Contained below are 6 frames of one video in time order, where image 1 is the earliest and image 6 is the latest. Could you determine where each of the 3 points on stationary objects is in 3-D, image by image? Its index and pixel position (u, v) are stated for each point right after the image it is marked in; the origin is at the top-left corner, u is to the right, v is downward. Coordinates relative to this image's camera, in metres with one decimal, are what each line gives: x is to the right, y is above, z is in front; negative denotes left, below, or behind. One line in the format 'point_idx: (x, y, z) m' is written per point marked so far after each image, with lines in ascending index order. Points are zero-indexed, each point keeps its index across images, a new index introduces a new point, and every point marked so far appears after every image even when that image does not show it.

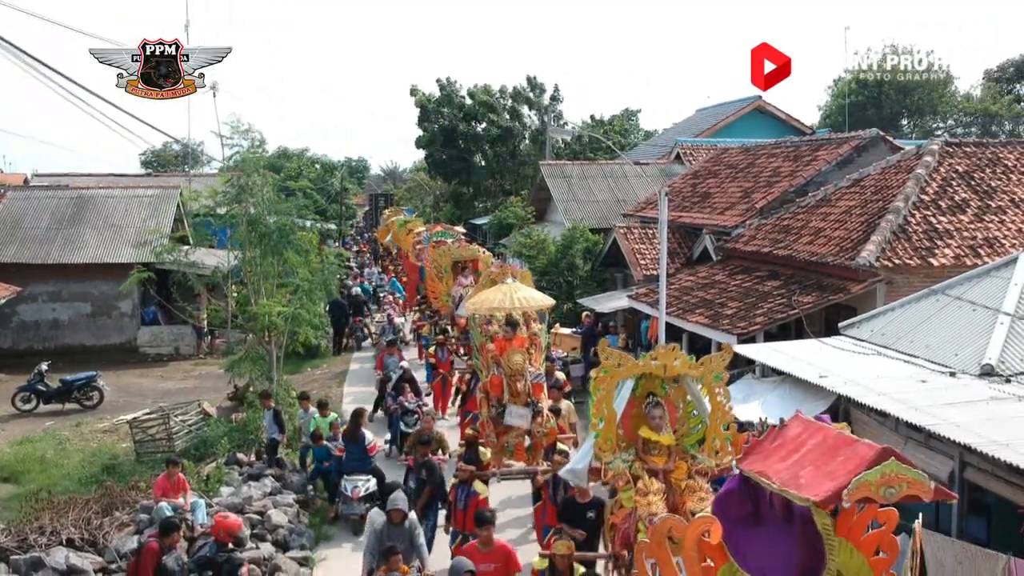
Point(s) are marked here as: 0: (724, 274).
0: (+3.3, +0.2, +13.9) m
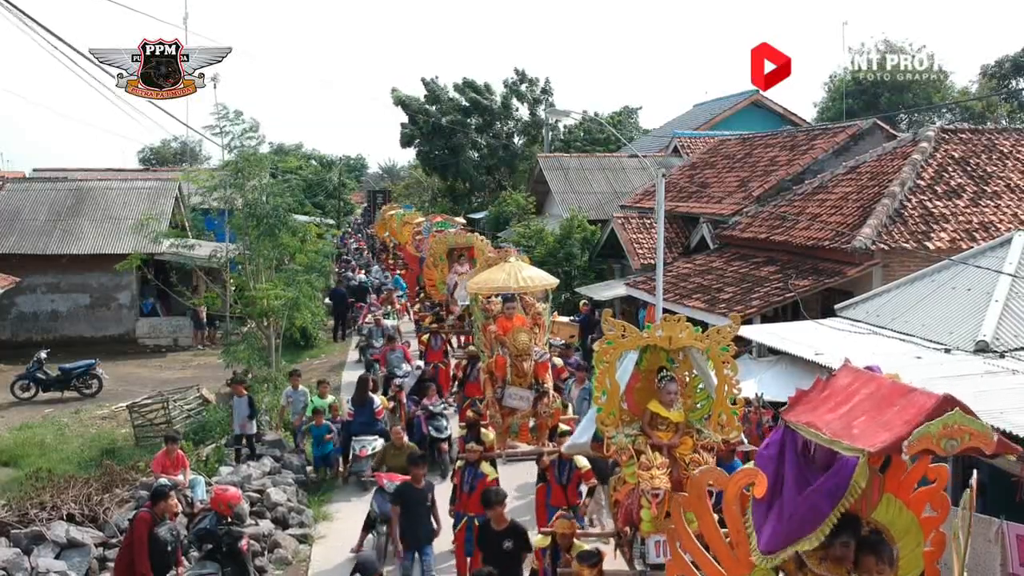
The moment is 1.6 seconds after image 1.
0: (+3.3, +0.4, +13.9) m
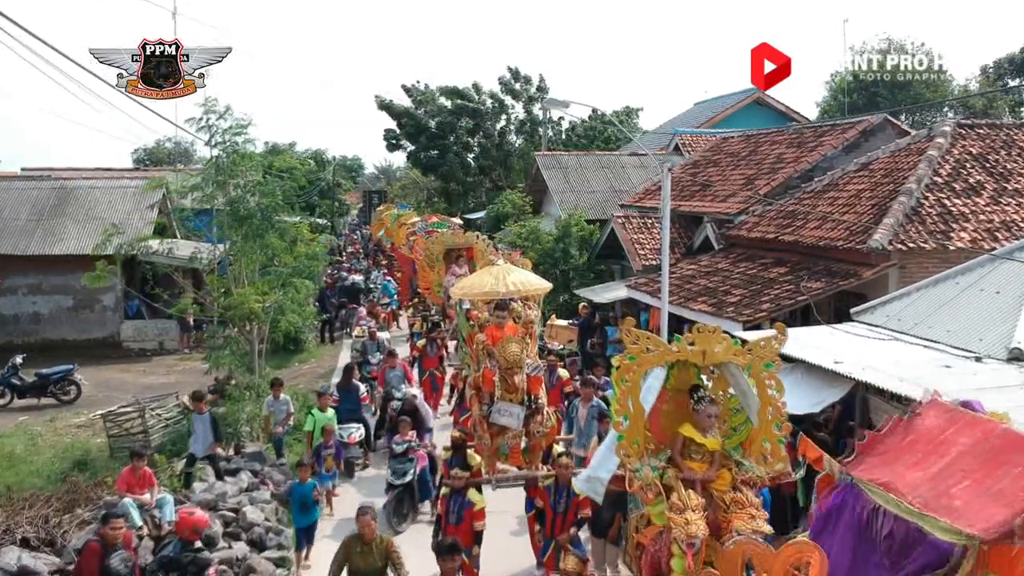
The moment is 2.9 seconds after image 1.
0: (+3.2, +0.4, +13.3) m
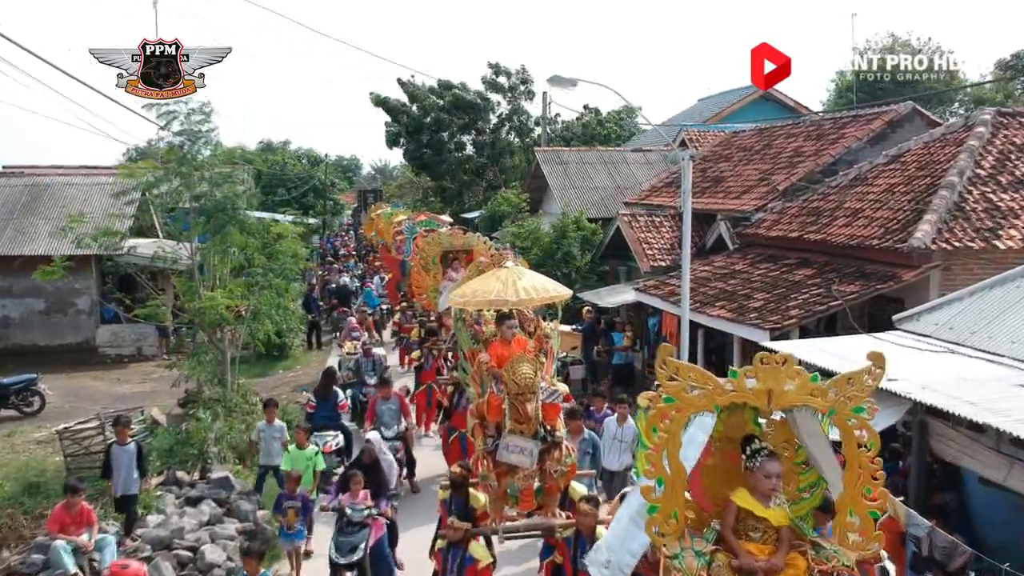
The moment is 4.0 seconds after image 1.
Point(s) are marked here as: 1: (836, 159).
0: (+3.2, +0.4, +12.2) m
1: (+5.1, +2.0, +13.8) m
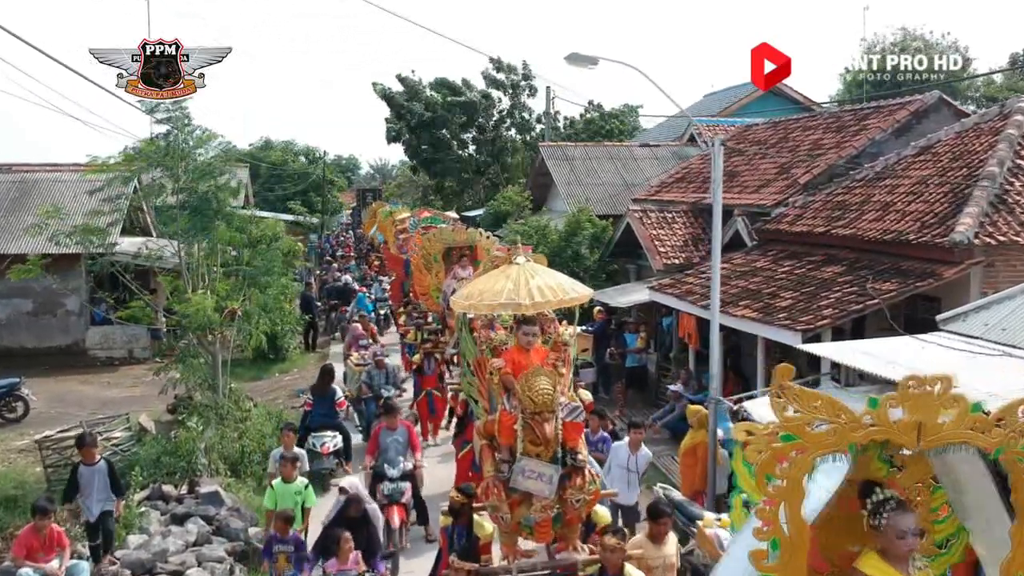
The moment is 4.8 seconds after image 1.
0: (+3.3, +0.4, +11.6) m
1: (+5.2, +2.0, +13.2) m
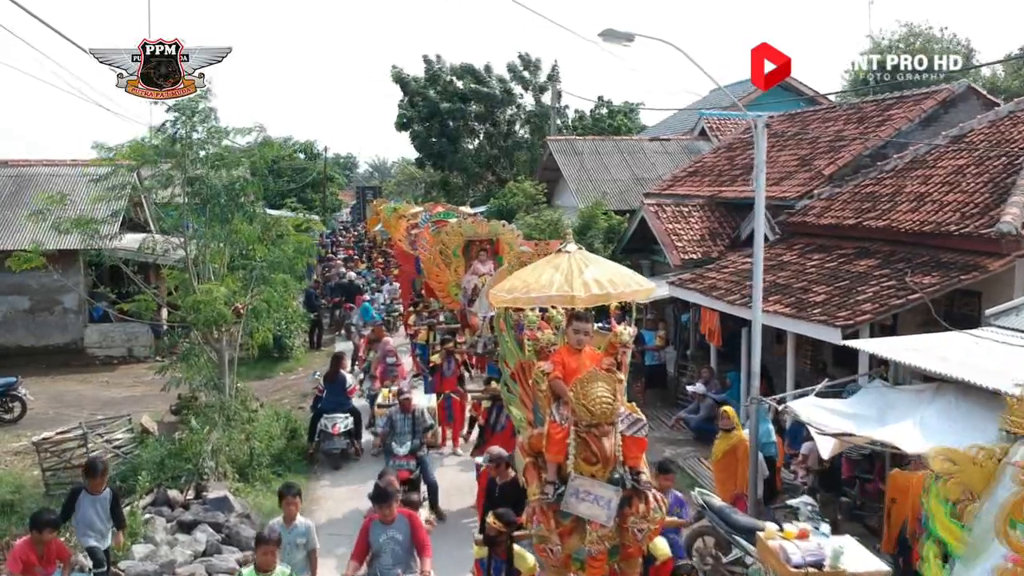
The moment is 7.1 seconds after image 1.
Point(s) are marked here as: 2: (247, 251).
0: (+3.5, +0.4, +11.1) m
1: (+5.4, +2.1, +12.7) m
2: (-3.3, +0.5, +10.9) m
